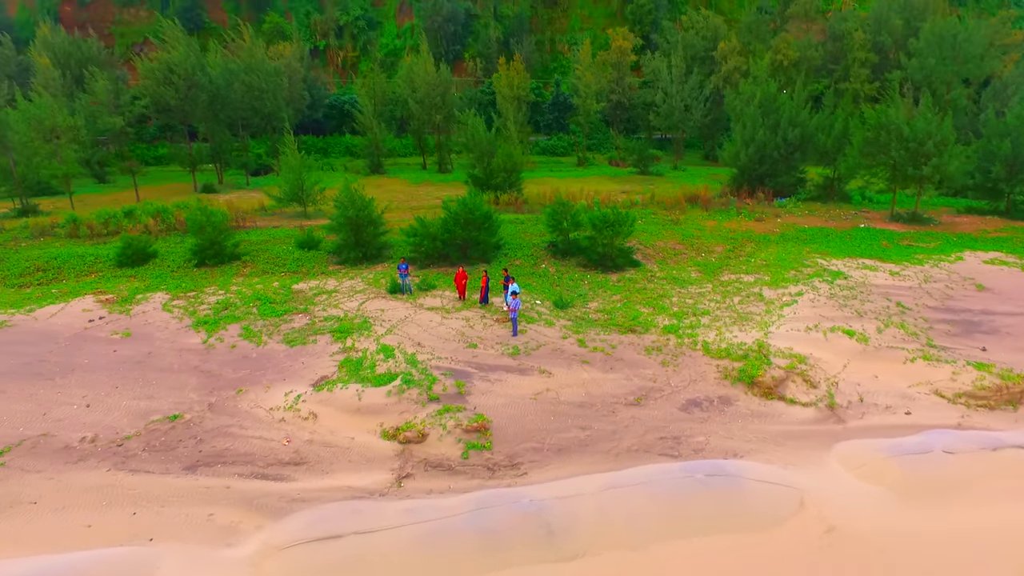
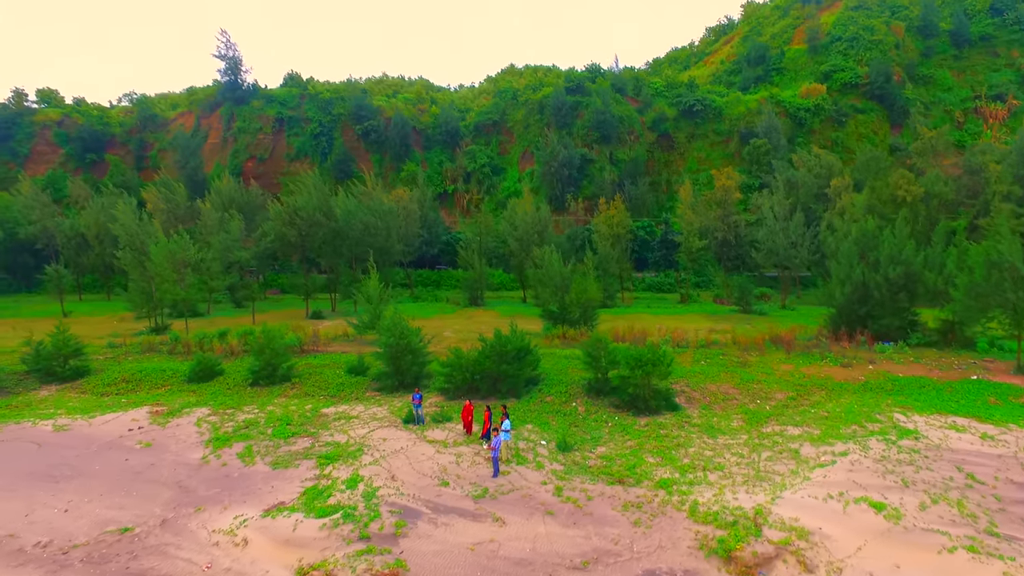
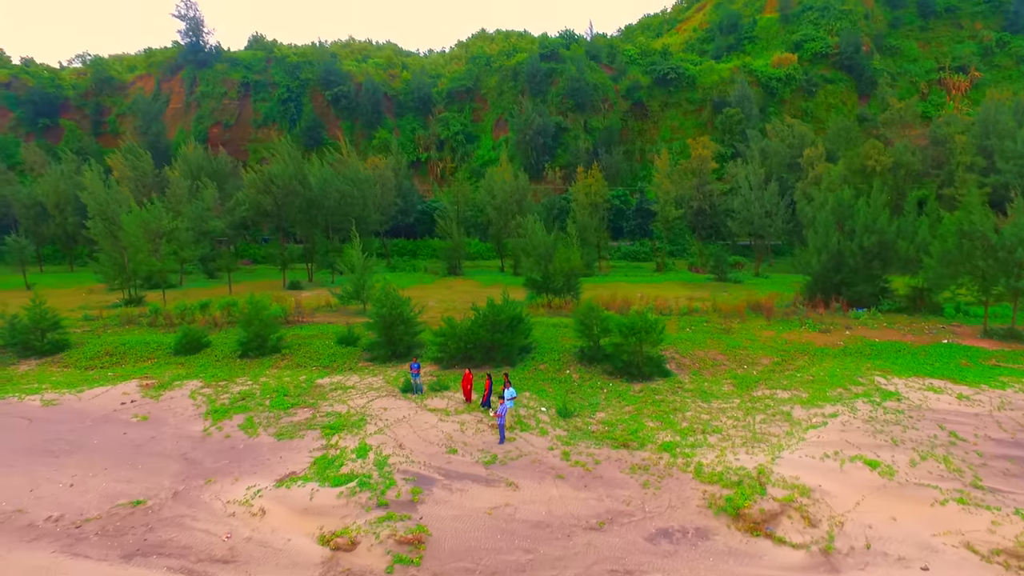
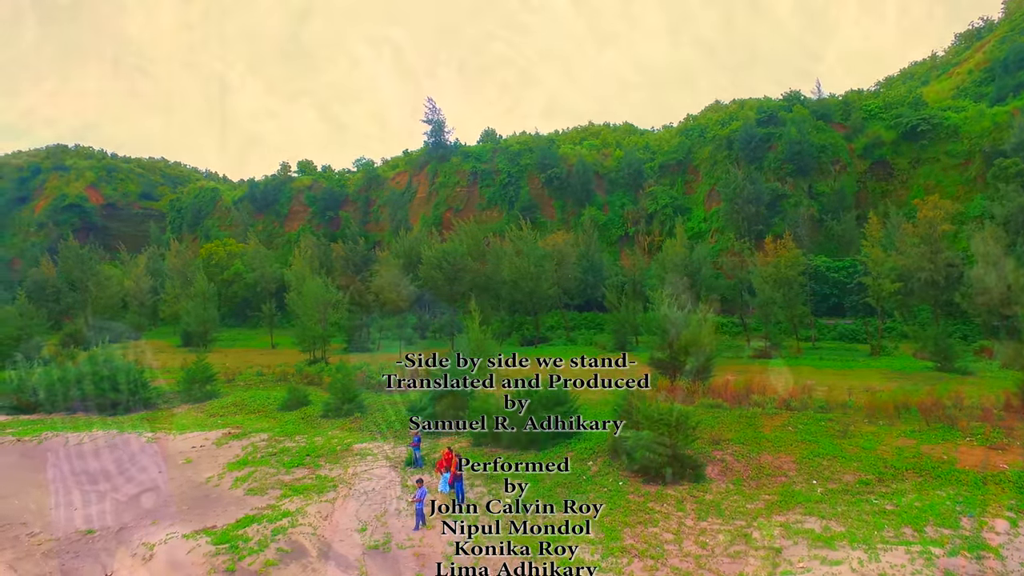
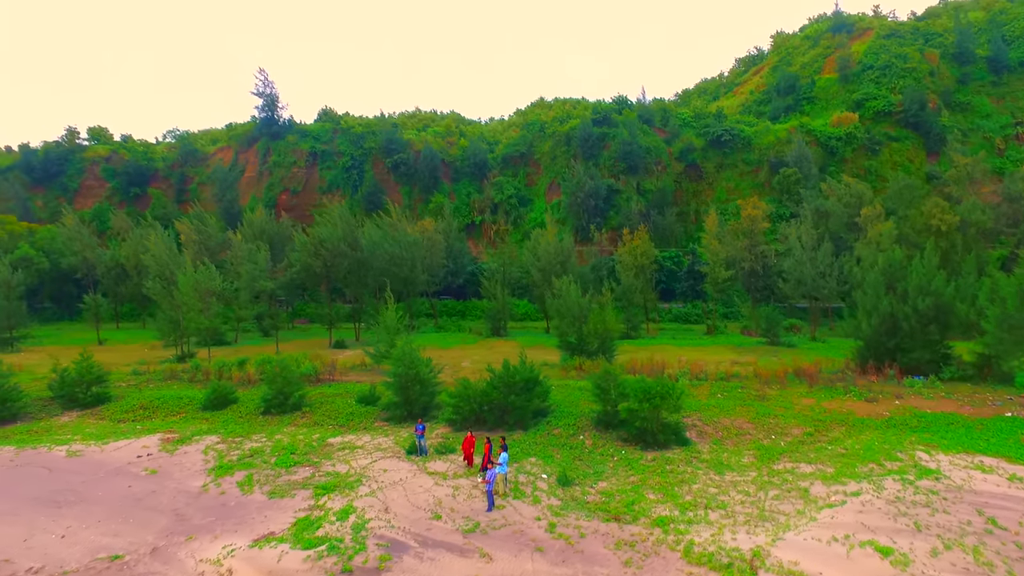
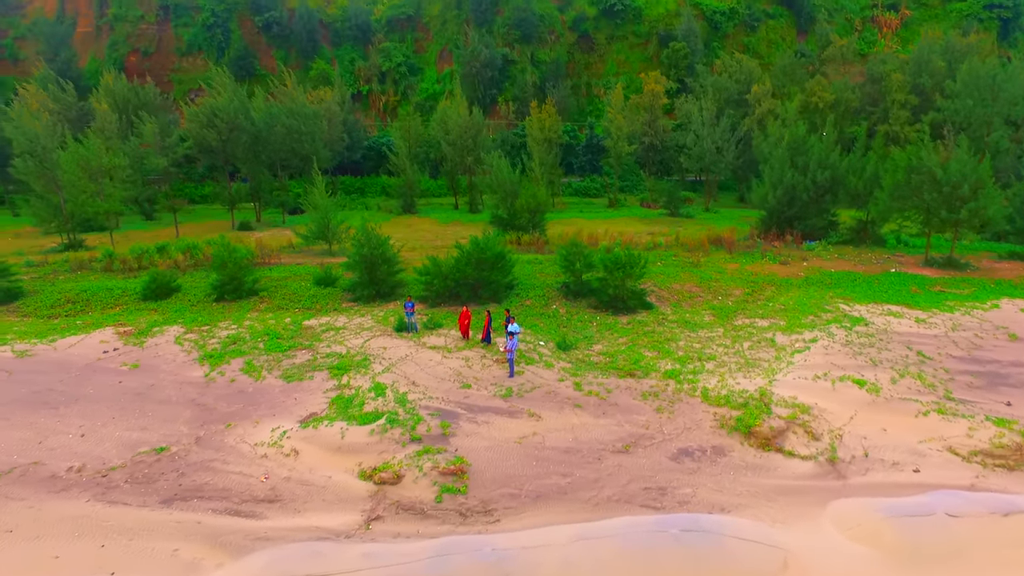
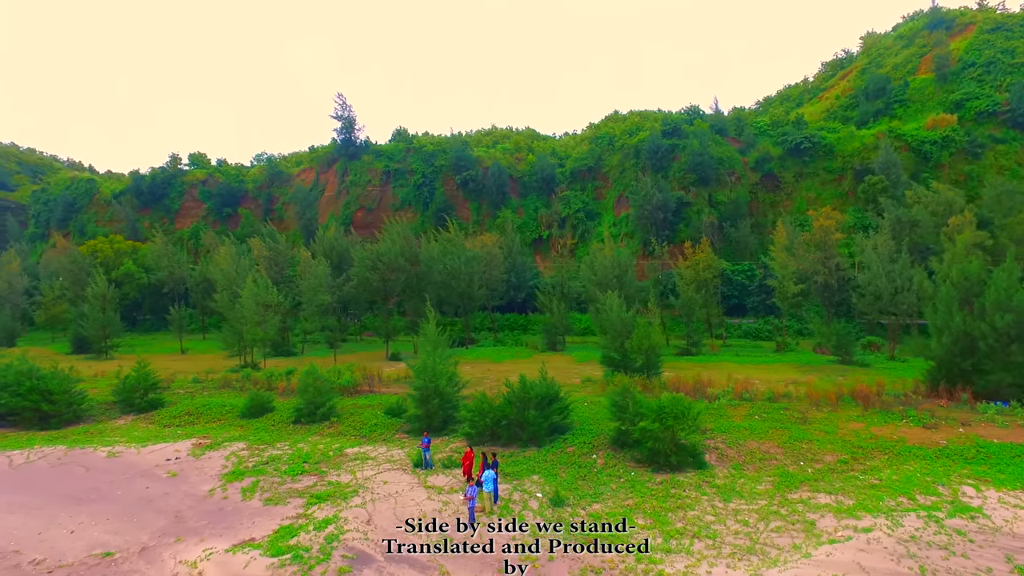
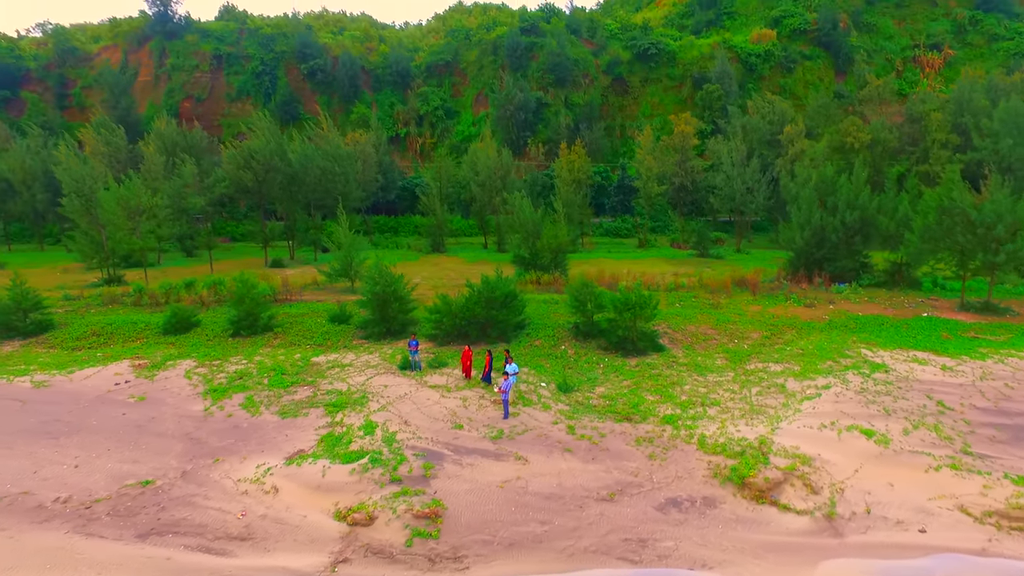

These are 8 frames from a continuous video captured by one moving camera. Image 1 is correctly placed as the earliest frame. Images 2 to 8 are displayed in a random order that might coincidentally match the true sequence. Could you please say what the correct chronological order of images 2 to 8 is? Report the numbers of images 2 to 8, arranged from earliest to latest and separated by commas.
6, 8, 3, 2, 5, 7, 4
